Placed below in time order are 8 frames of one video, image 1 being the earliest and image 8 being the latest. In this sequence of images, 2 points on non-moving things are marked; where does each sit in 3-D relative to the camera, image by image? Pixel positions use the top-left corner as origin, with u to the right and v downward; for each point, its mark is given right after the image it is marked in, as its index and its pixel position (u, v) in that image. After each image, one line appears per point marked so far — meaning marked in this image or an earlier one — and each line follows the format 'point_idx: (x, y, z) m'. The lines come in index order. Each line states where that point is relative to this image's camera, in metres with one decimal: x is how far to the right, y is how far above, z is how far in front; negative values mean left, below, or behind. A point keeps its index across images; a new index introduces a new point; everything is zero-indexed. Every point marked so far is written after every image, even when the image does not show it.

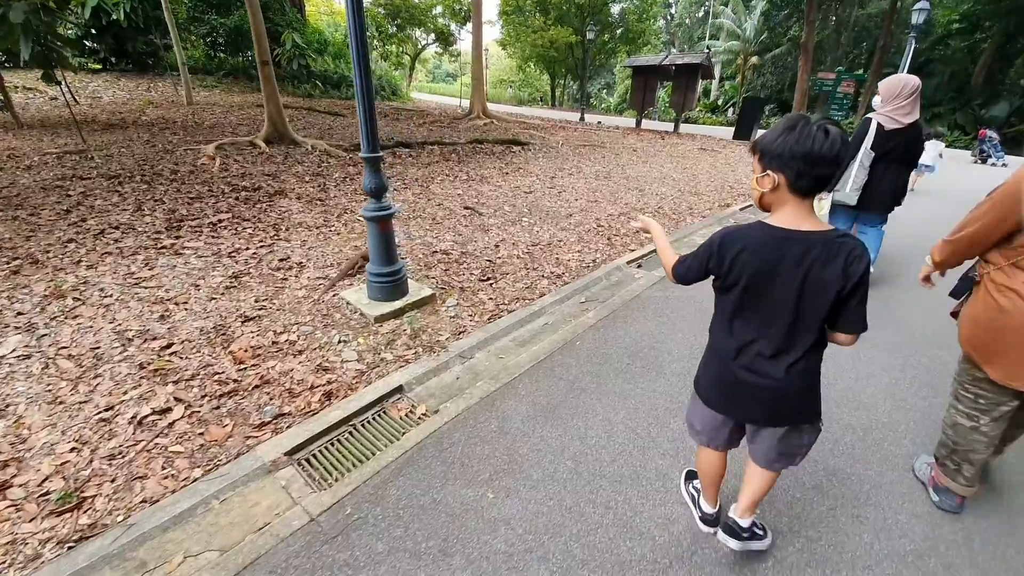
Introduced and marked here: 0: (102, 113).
0: (-12.6, +5.5, +12.6) m
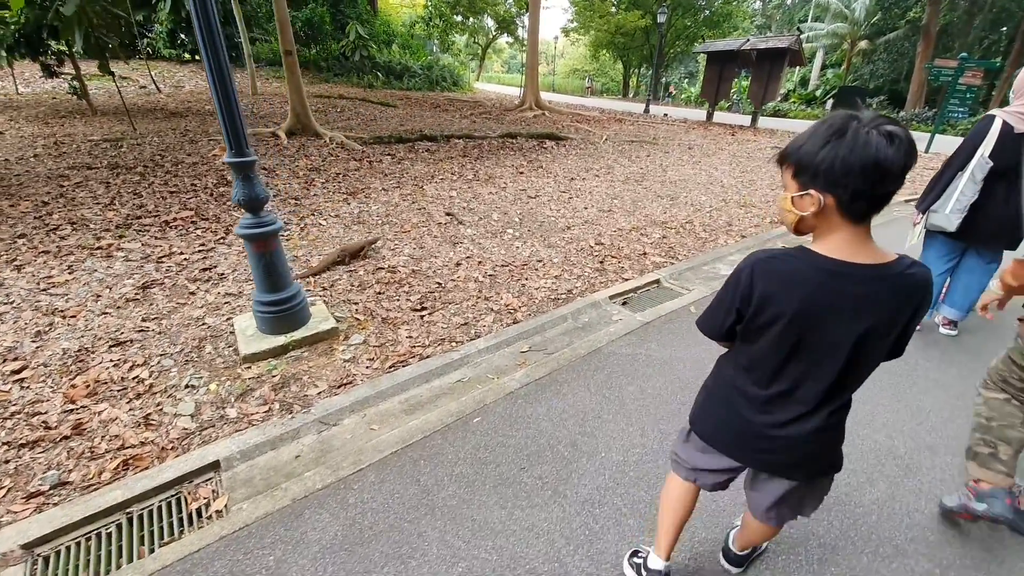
0: (-11.2, +6.2, +13.6) m
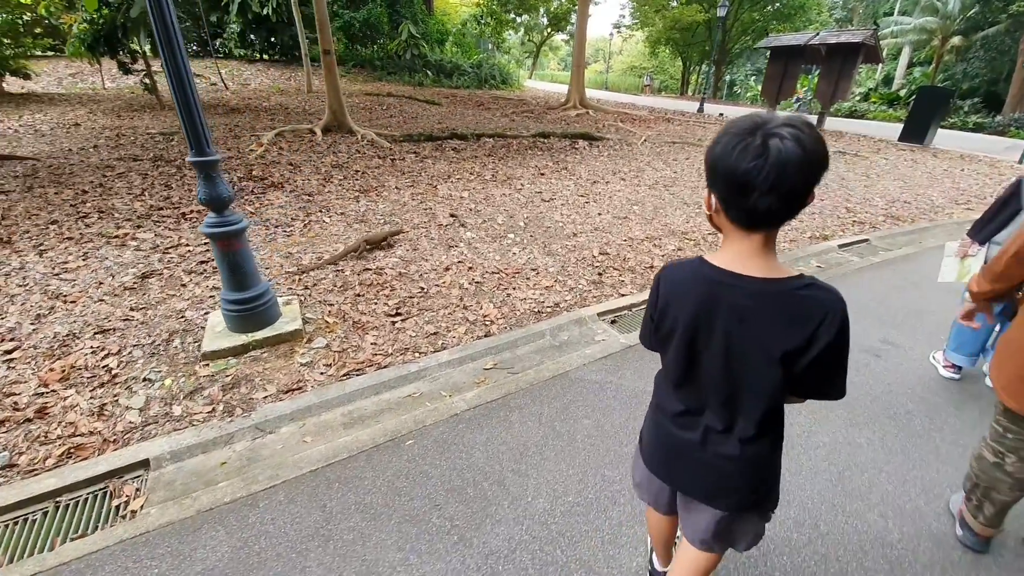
0: (-9.9, +6.8, +14.5) m
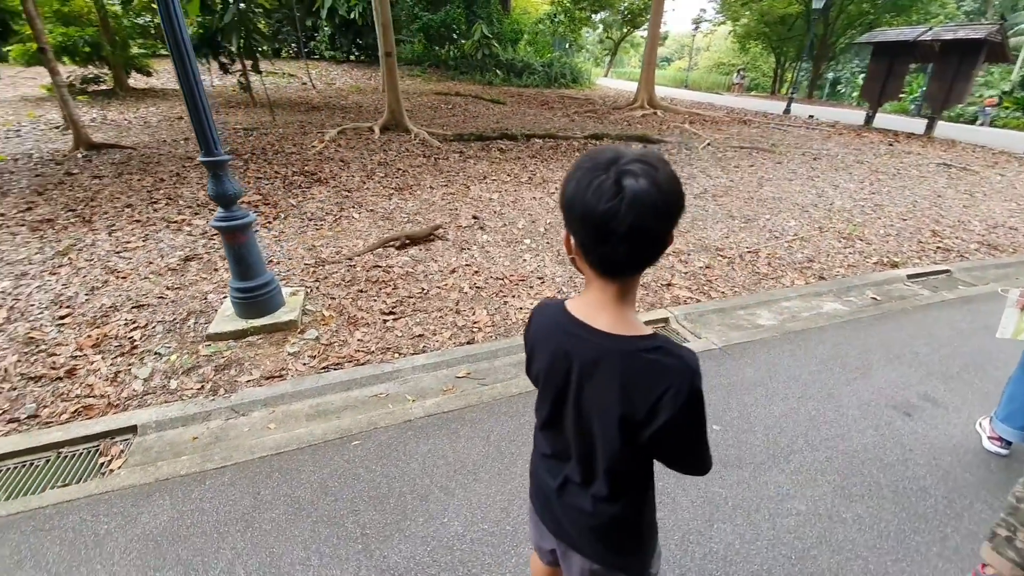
0: (-7.6, +7.4, +15.8) m
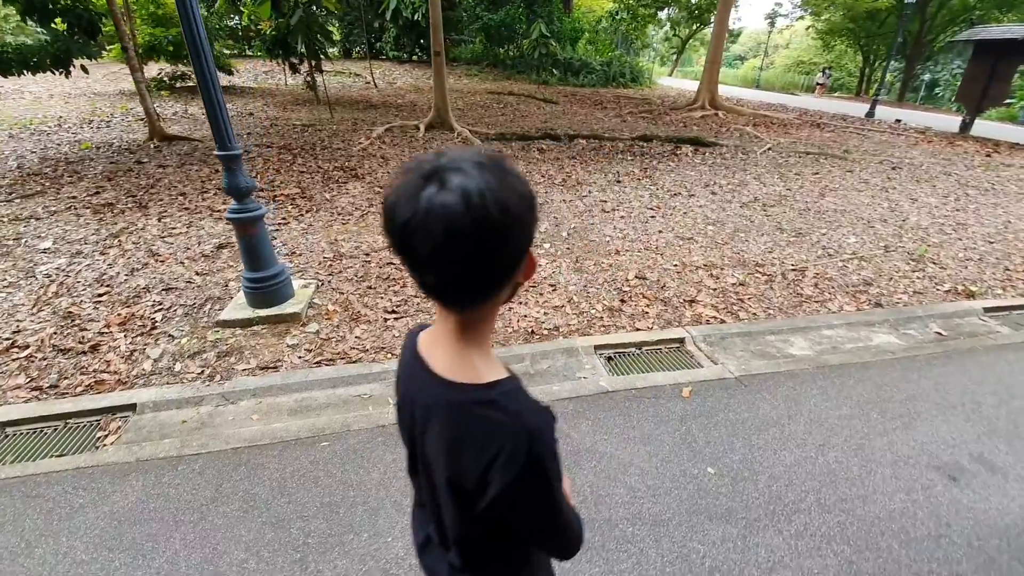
0: (-5.5, +7.8, +16.4) m
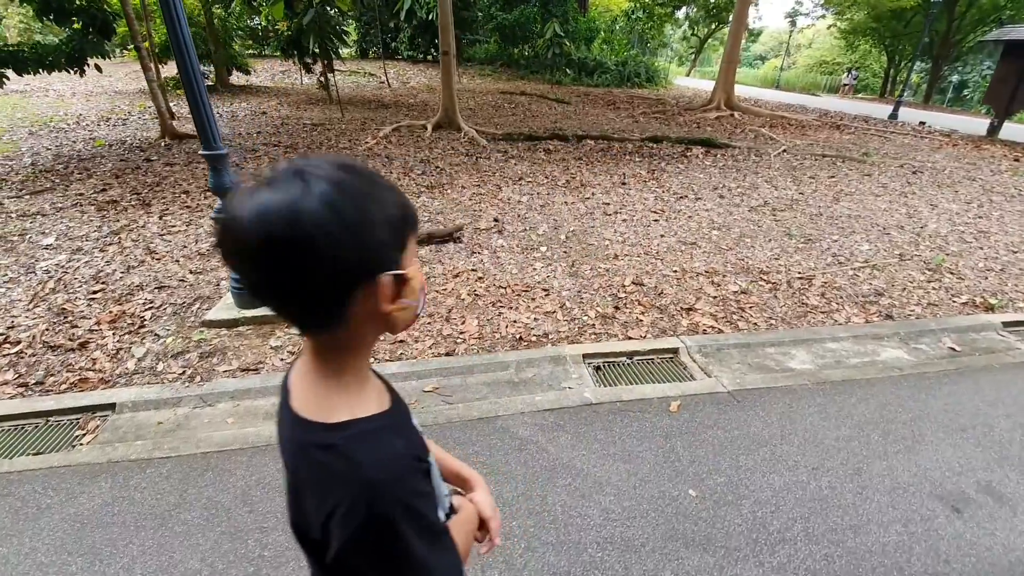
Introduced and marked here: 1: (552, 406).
0: (-5.0, +7.9, +16.5) m
1: (+0.3, -0.8, +2.6) m
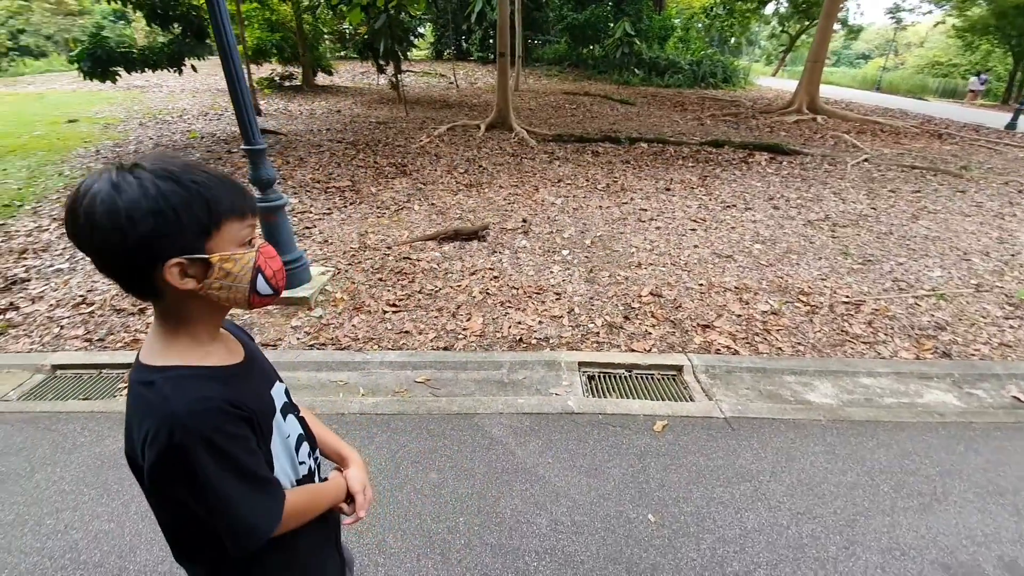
0: (-2.5, +8.1, +17.1) m
1: (+0.1, -0.8, +2.6) m
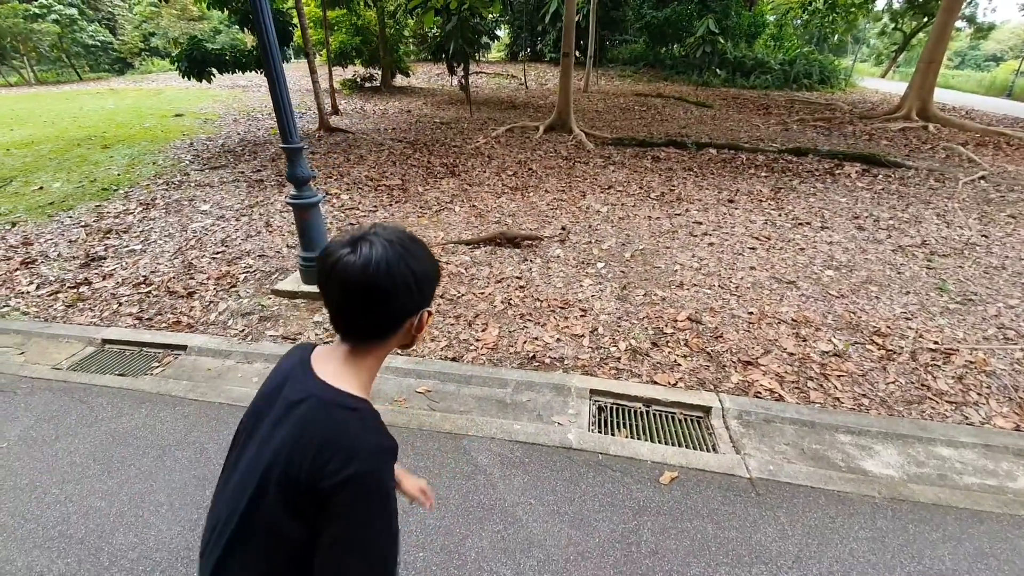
0: (+0.3, +8.1, +17.1) m
1: (+0.1, -0.9, +2.4) m
